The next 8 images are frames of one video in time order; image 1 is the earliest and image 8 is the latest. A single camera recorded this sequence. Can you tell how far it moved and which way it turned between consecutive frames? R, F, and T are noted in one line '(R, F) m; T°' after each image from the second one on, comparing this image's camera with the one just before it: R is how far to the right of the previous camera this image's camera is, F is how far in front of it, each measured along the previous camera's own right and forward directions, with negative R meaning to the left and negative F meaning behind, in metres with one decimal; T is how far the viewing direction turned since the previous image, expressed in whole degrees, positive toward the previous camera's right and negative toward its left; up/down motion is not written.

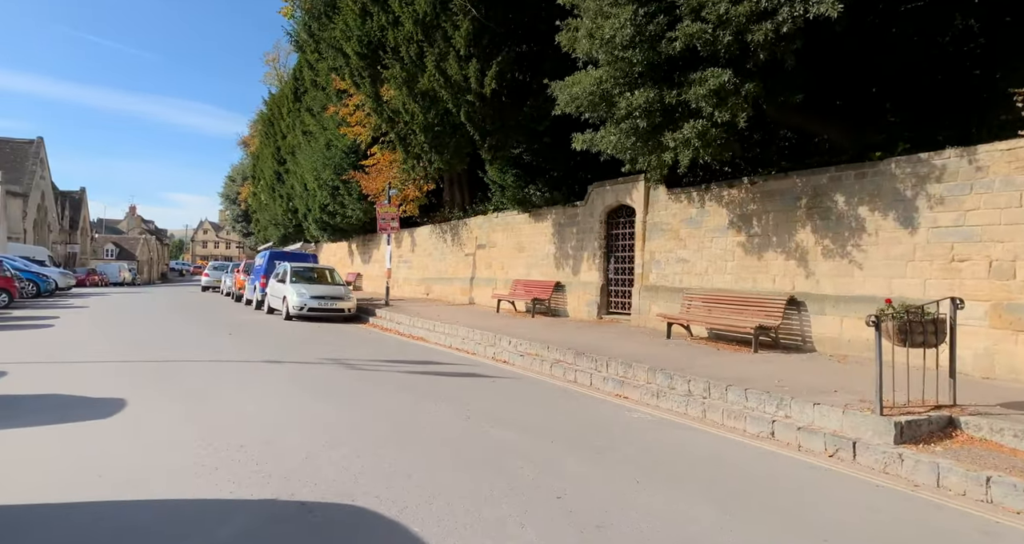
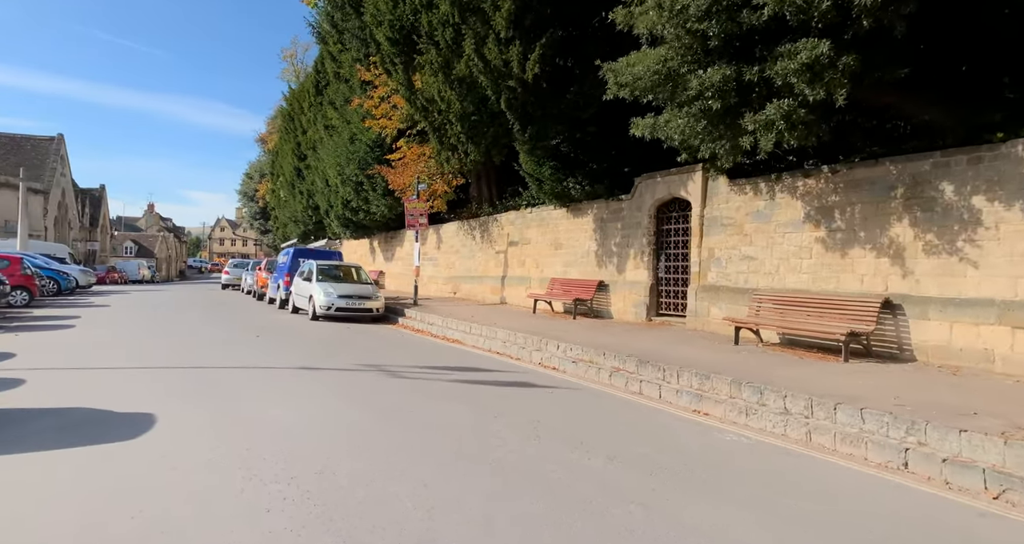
(-0.5, +0.9) m; -1°
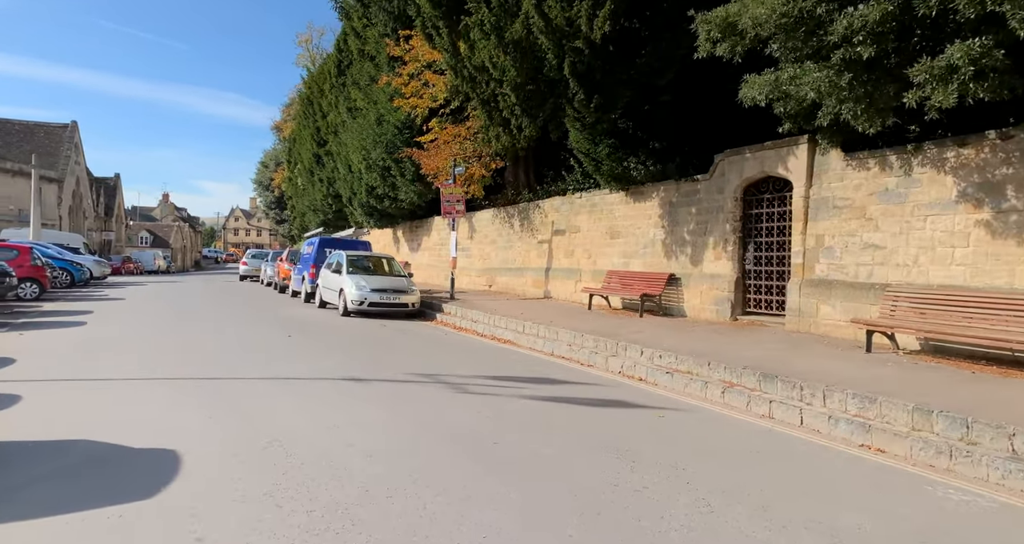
(-0.8, +1.7) m; -1°
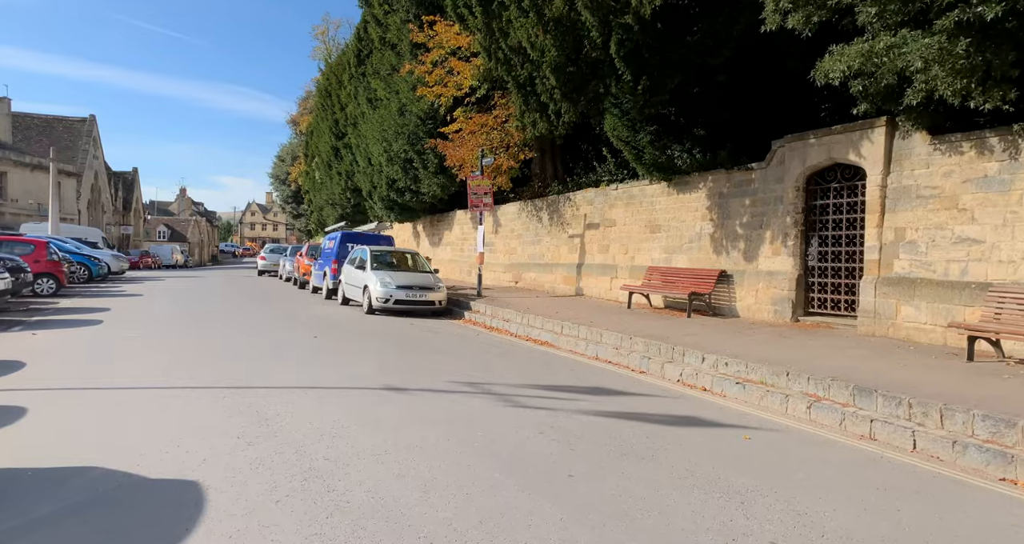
(-0.4, +0.9) m; -1°
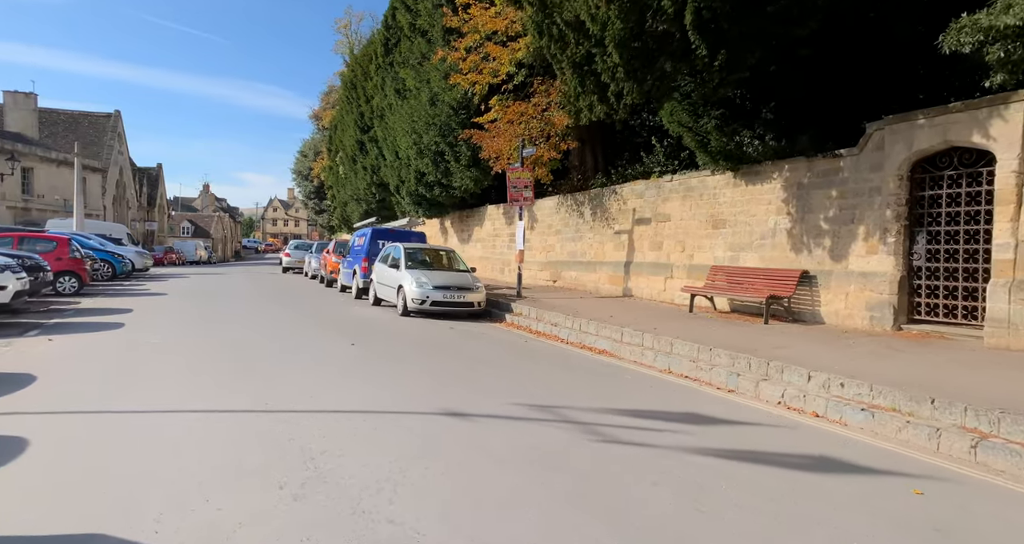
(-0.6, +1.2) m; -2°
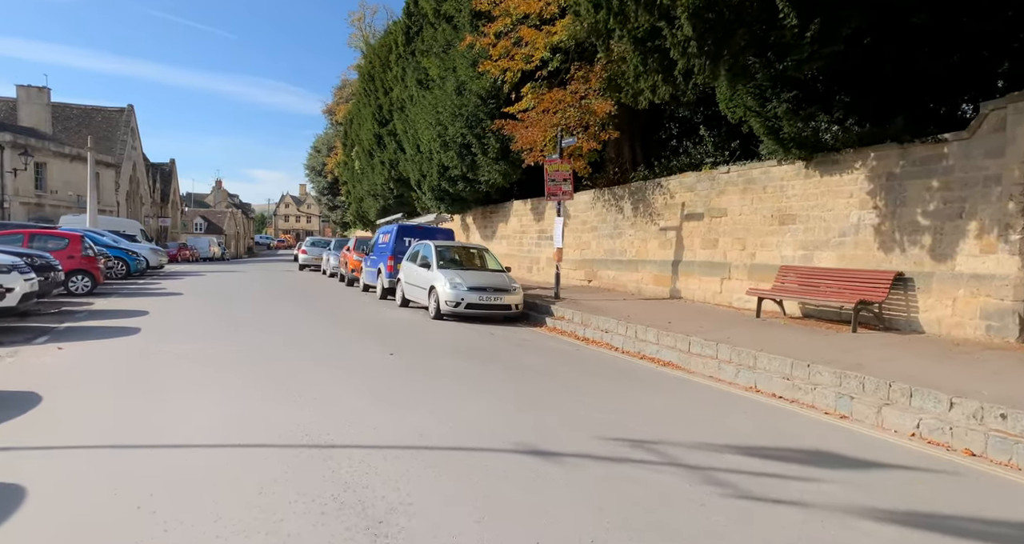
(-0.6, +1.2) m; -1°
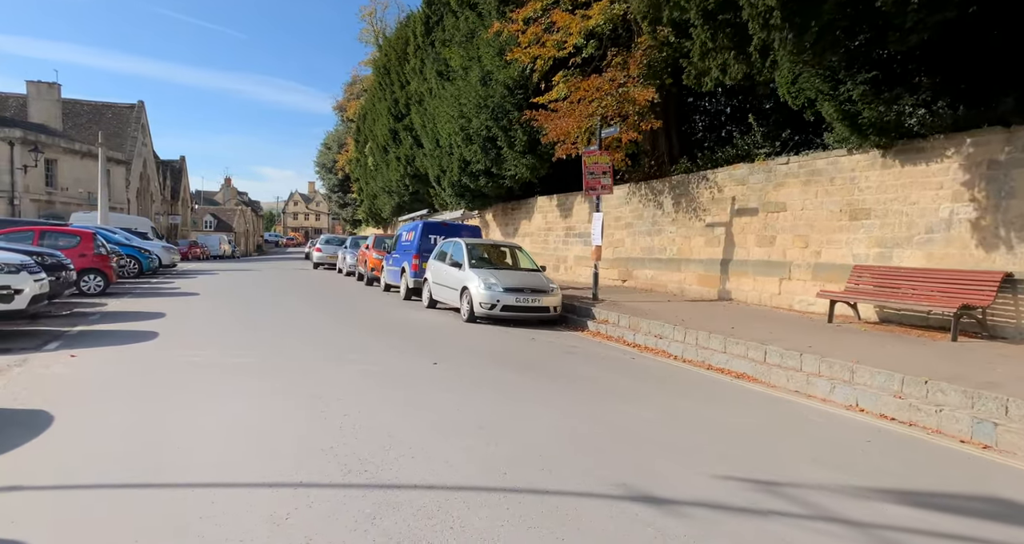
(-0.6, +1.0) m; -1°
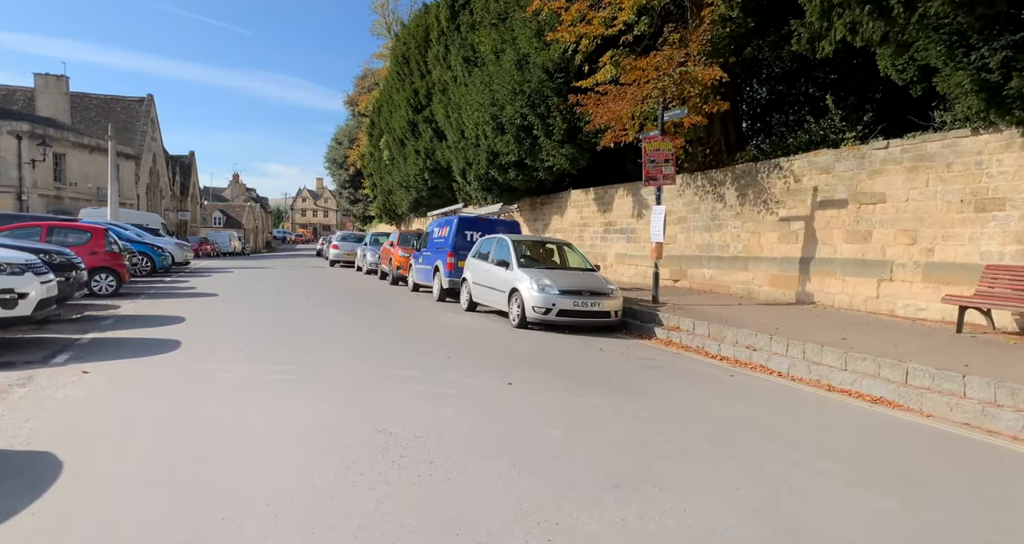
(-0.8, +1.5) m; -1°
